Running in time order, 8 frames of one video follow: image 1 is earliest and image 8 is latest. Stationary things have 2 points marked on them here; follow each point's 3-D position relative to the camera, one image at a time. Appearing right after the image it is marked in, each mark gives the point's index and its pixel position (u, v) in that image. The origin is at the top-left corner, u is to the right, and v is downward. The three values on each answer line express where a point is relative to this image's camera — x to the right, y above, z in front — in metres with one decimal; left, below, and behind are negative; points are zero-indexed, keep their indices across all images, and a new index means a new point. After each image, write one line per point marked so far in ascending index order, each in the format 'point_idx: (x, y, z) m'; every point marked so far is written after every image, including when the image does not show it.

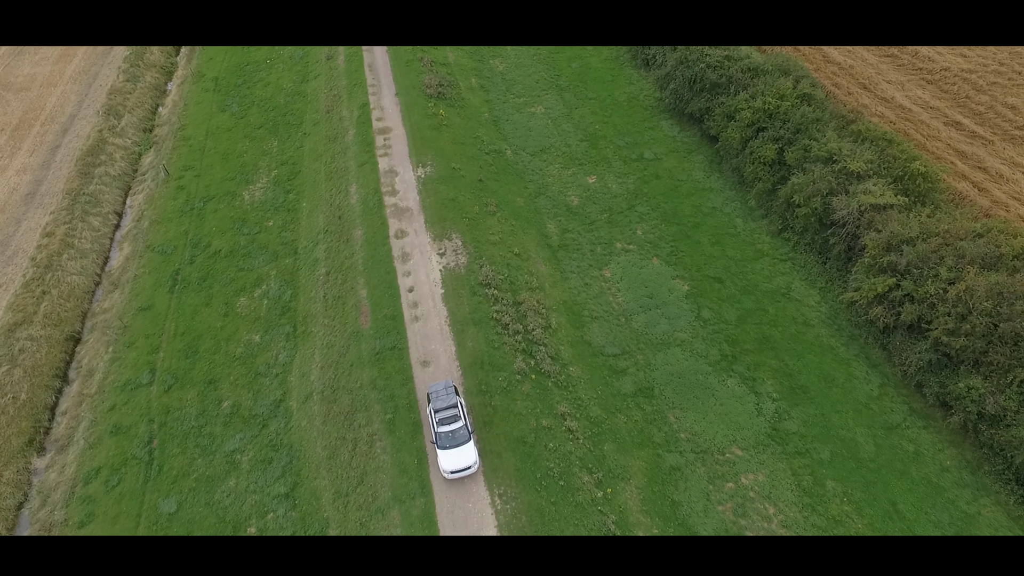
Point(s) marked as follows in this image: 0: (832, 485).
0: (+10.0, -6.2, +19.5) m
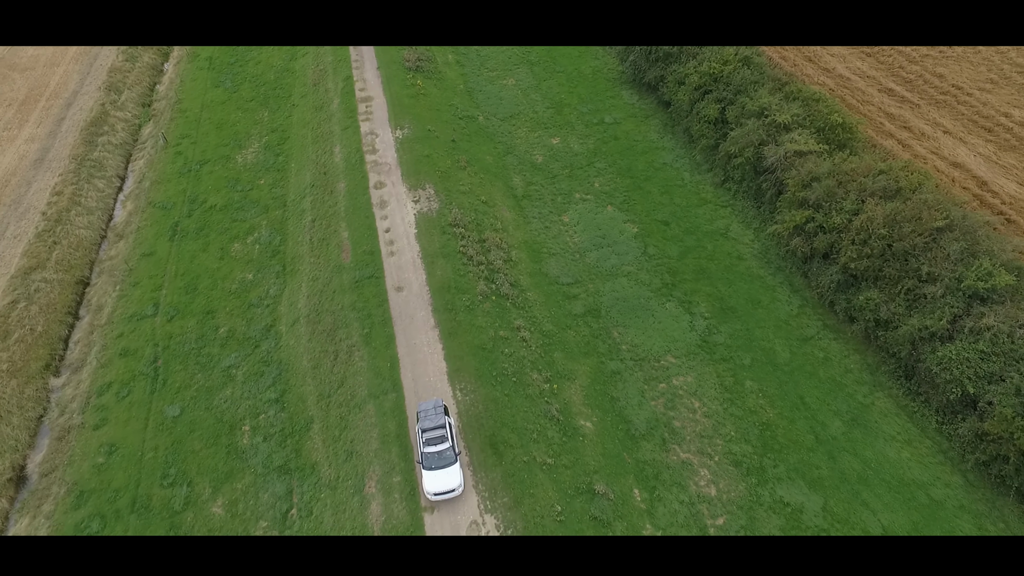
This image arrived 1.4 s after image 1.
0: (+8.6, -3.5, +22.5) m
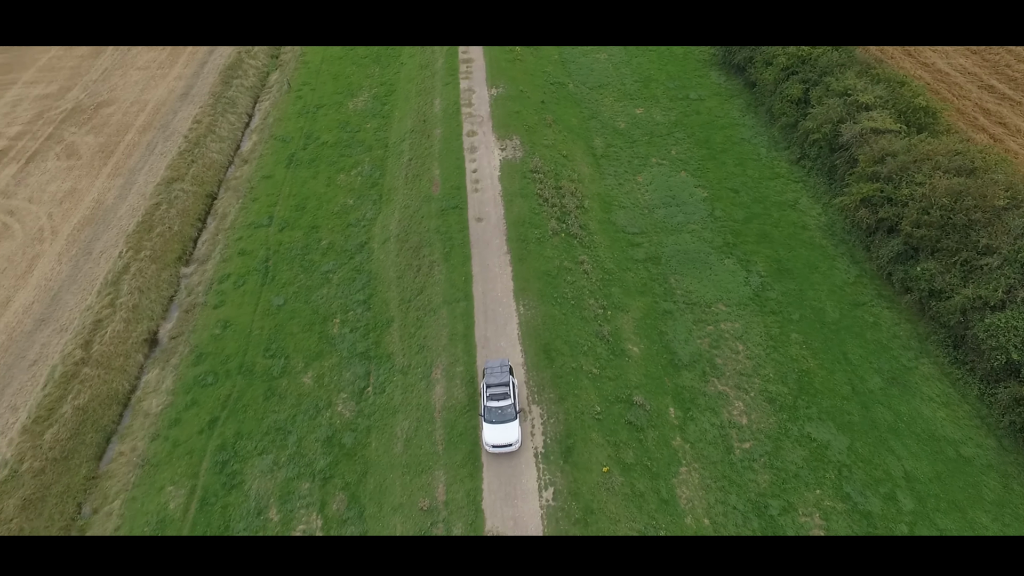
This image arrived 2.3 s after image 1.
0: (+10.9, -1.9, +23.8) m
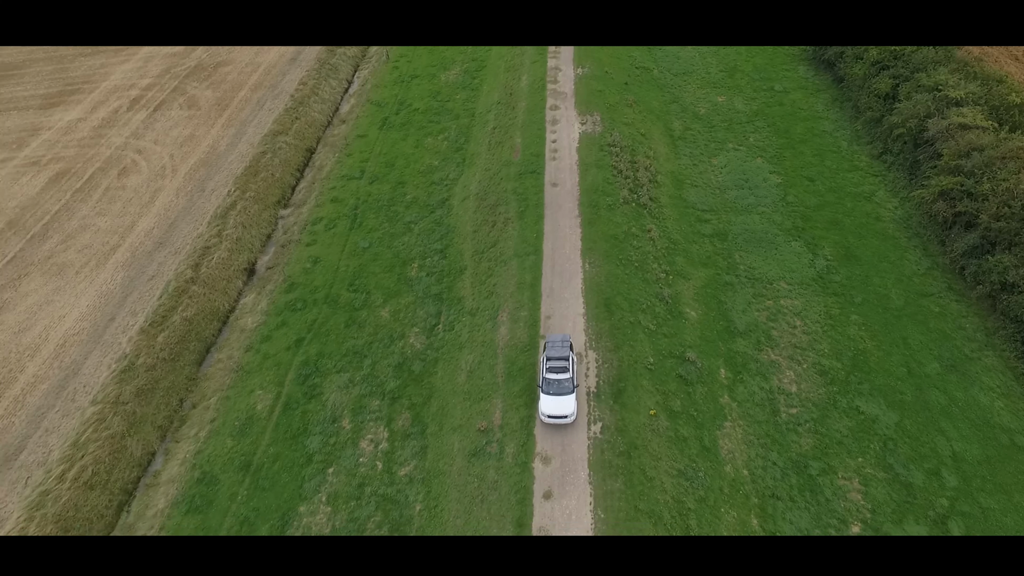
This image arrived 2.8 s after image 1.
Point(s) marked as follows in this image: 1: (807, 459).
0: (+13.3, -1.2, +24.1) m
1: (+9.4, -5.4, +19.8) m
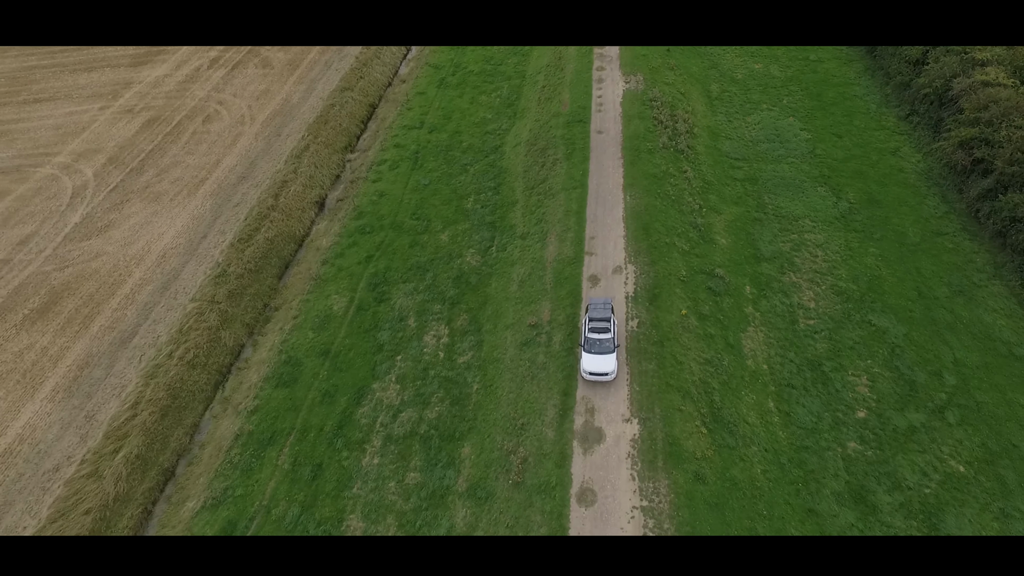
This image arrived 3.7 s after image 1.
0: (+15.3, +1.6, +26.3) m
1: (+11.1, -2.5, +22.3) m
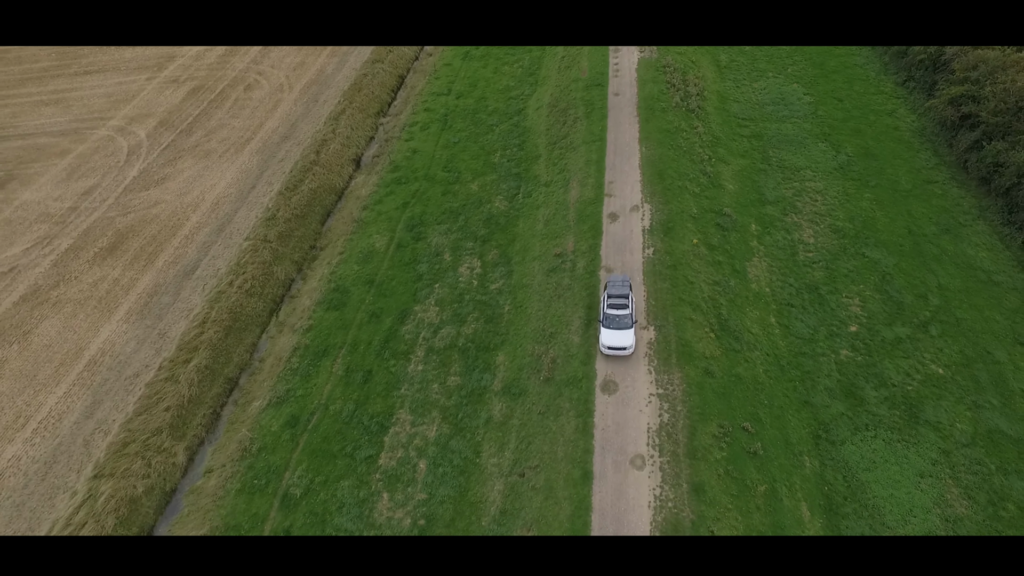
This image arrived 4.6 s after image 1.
0: (+16.6, +4.3, +28.8) m
1: (+12.2, +0.2, +24.8) m
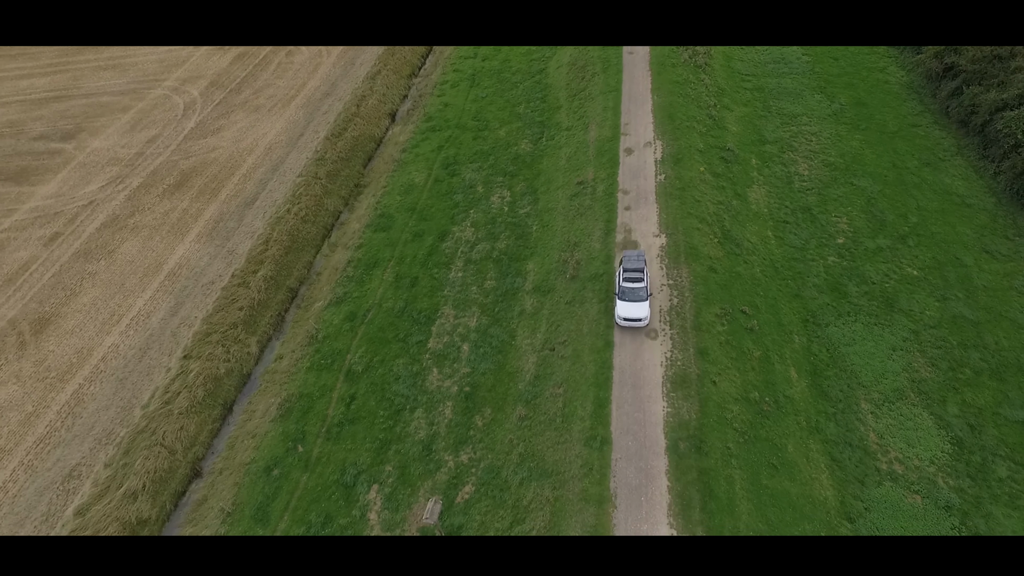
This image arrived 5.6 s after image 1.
0: (+17.9, +7.8, +32.0) m
1: (+13.5, +3.7, +28.0) m
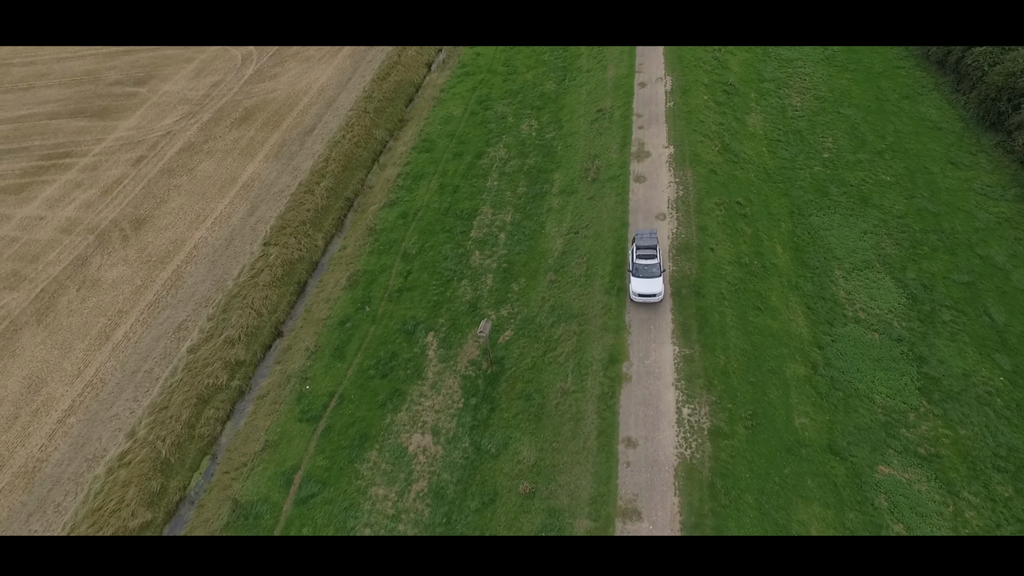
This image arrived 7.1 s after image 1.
0: (+19.5, +12.3, +36.1) m
1: (+15.0, +8.2, +32.2) m
